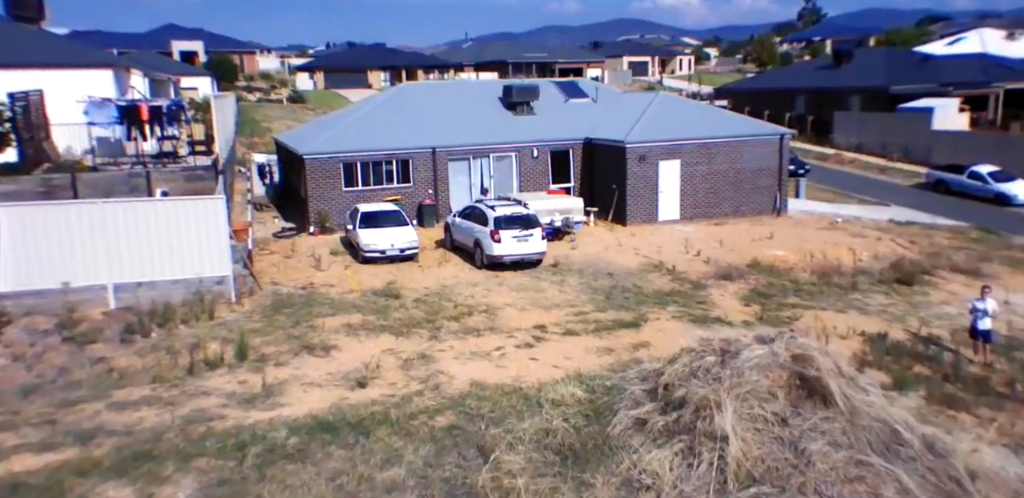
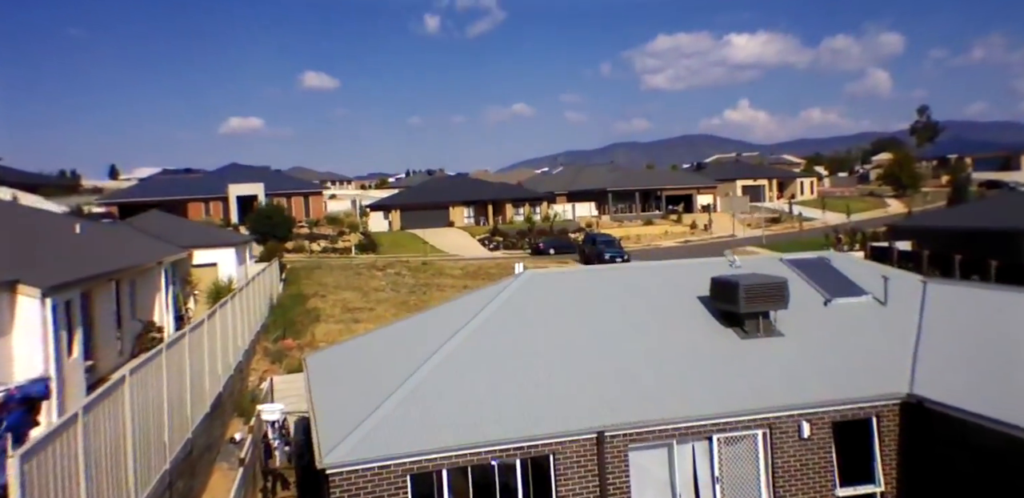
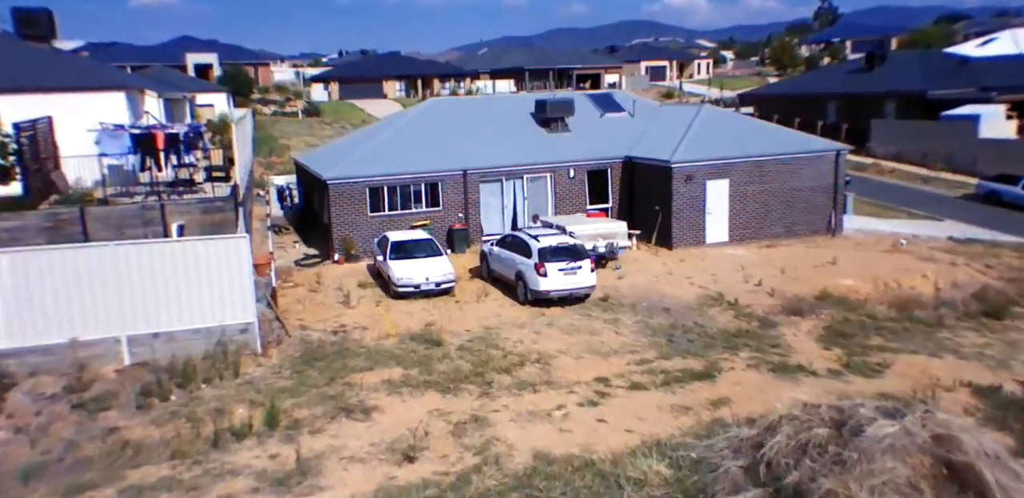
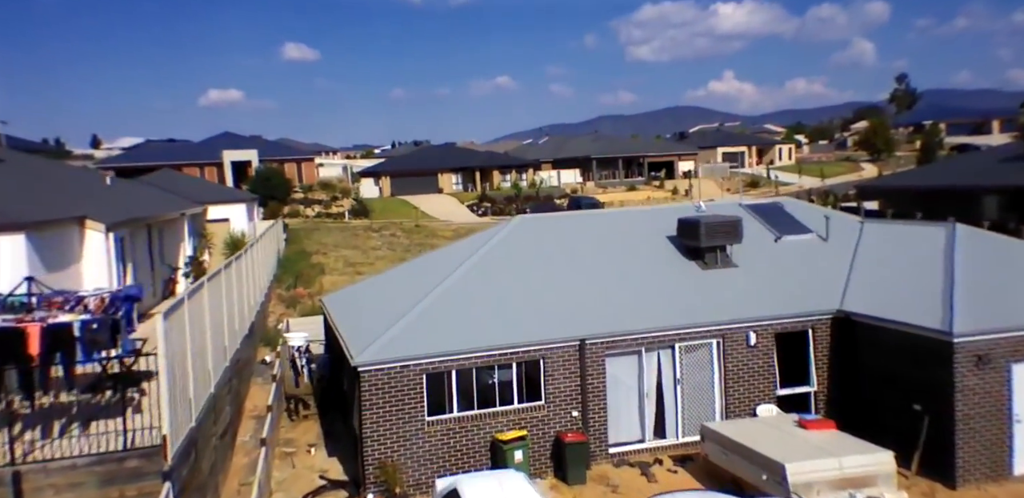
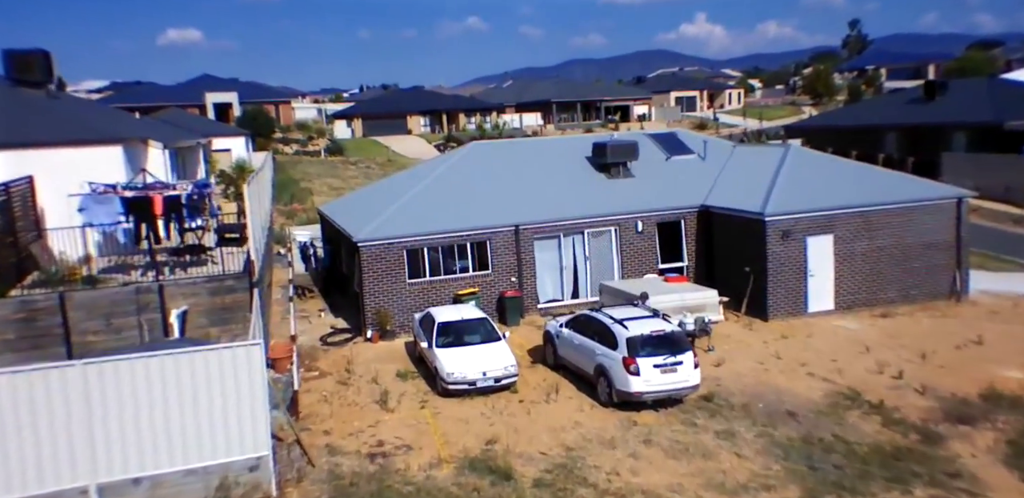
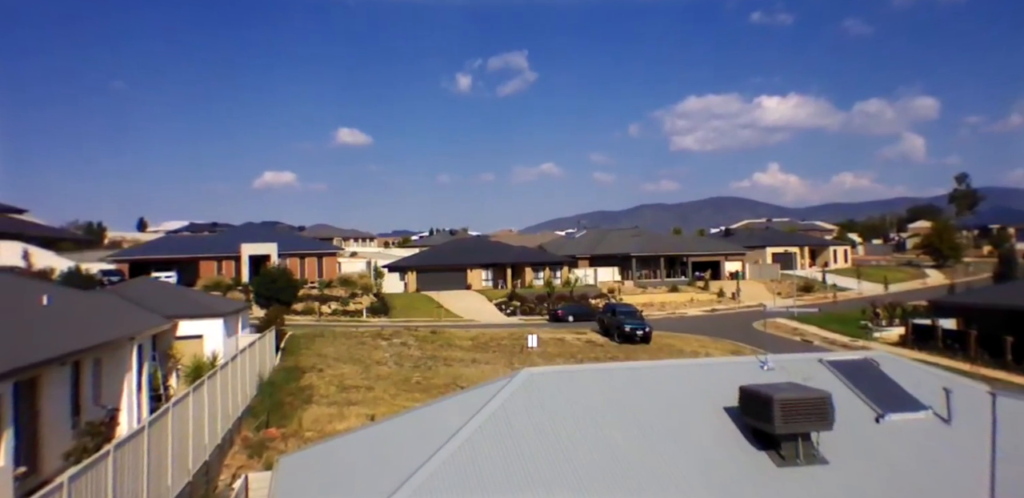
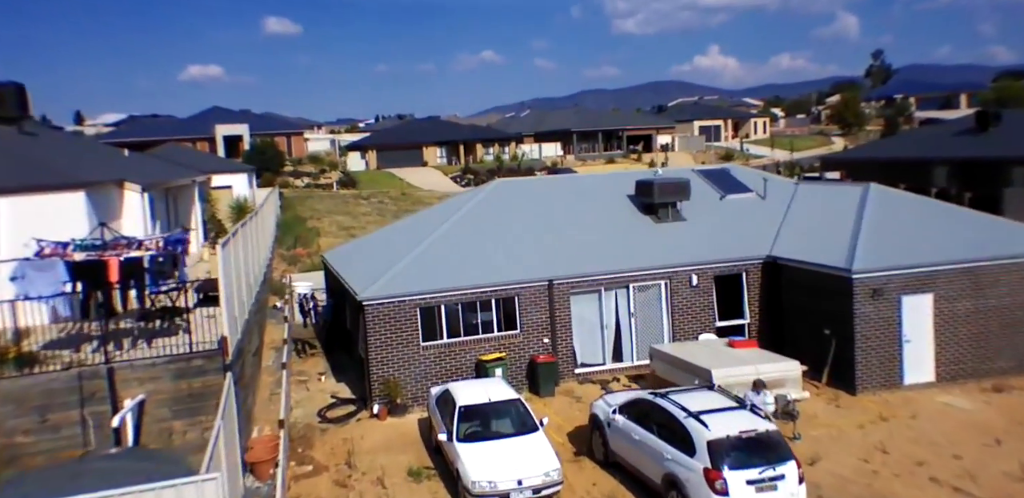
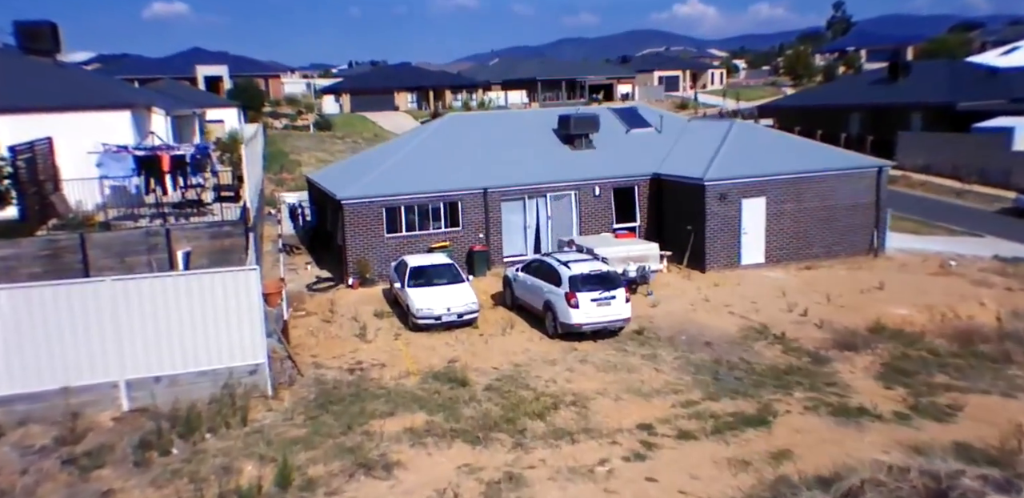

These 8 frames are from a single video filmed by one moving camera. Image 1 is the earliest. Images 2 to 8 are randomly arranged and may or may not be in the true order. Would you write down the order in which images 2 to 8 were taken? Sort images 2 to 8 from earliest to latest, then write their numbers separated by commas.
3, 8, 5, 7, 4, 2, 6
